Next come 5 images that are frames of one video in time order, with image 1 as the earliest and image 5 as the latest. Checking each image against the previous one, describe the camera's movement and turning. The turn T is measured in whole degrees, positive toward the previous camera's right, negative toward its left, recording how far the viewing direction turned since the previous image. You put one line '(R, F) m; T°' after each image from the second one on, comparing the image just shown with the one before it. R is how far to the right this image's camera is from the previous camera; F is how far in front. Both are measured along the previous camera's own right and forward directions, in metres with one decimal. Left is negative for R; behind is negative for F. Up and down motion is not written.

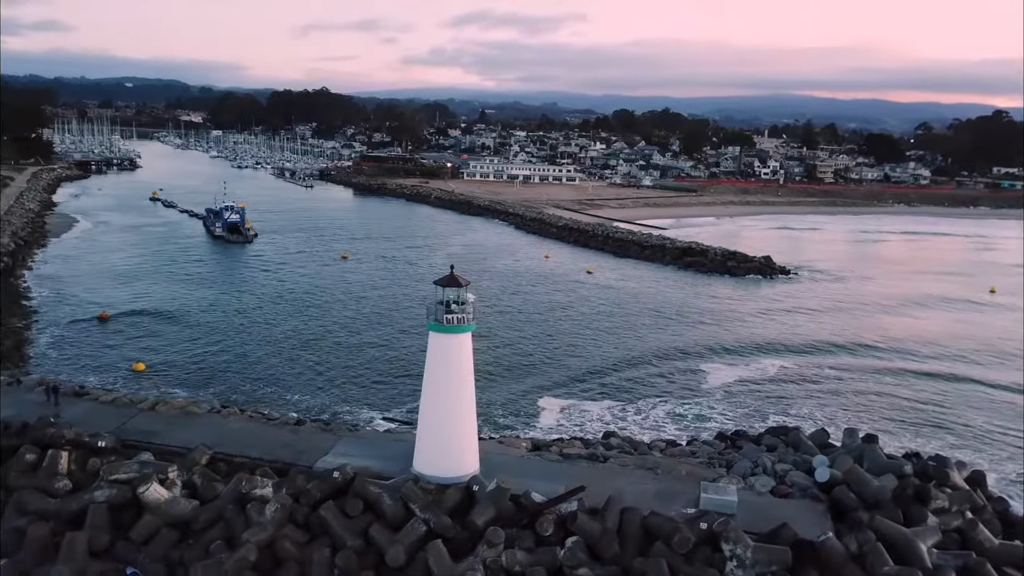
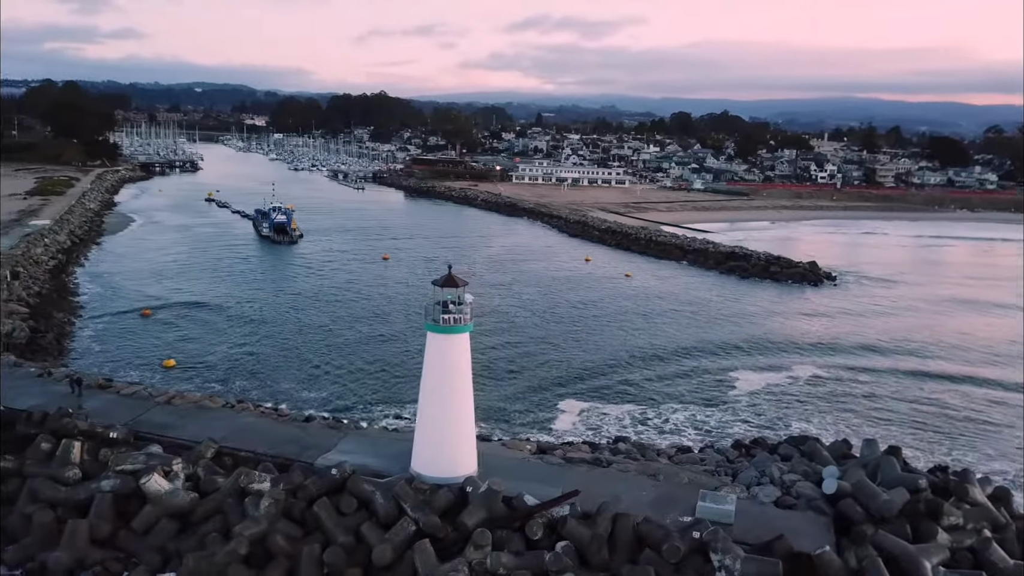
(+0.7, +0.1) m; -4°
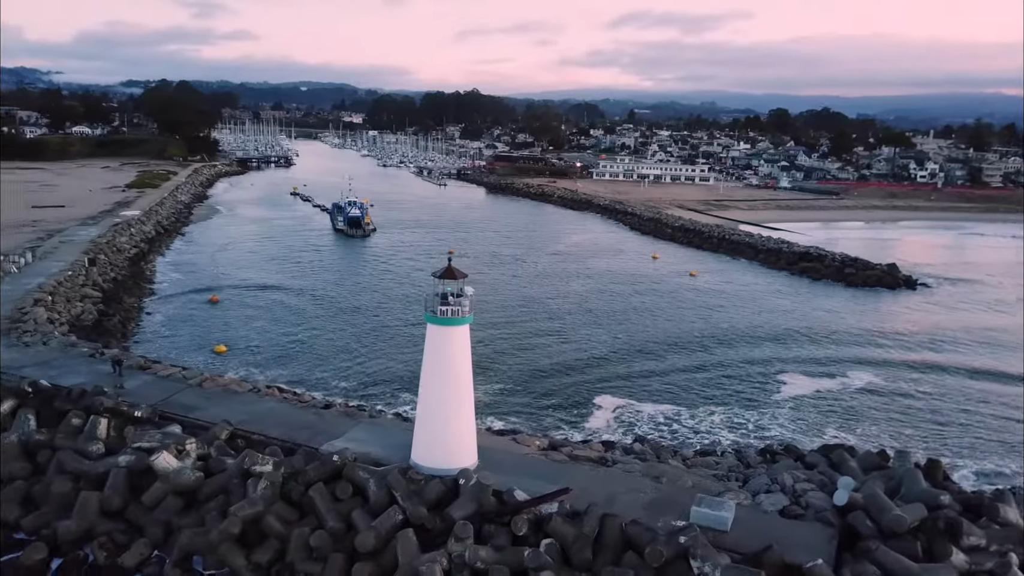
(+1.1, +0.2) m; -7°
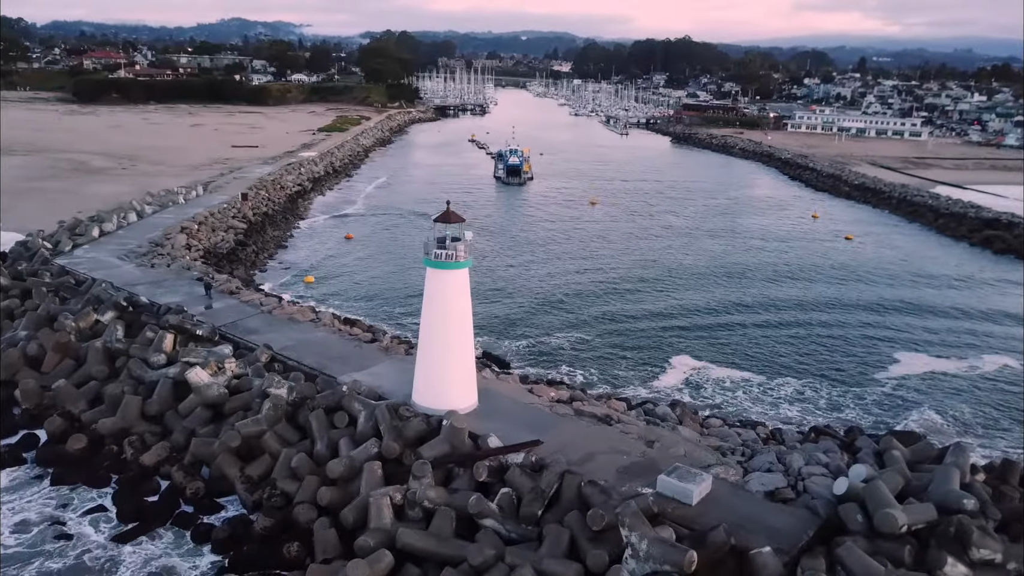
(+2.4, +0.5) m; -15°
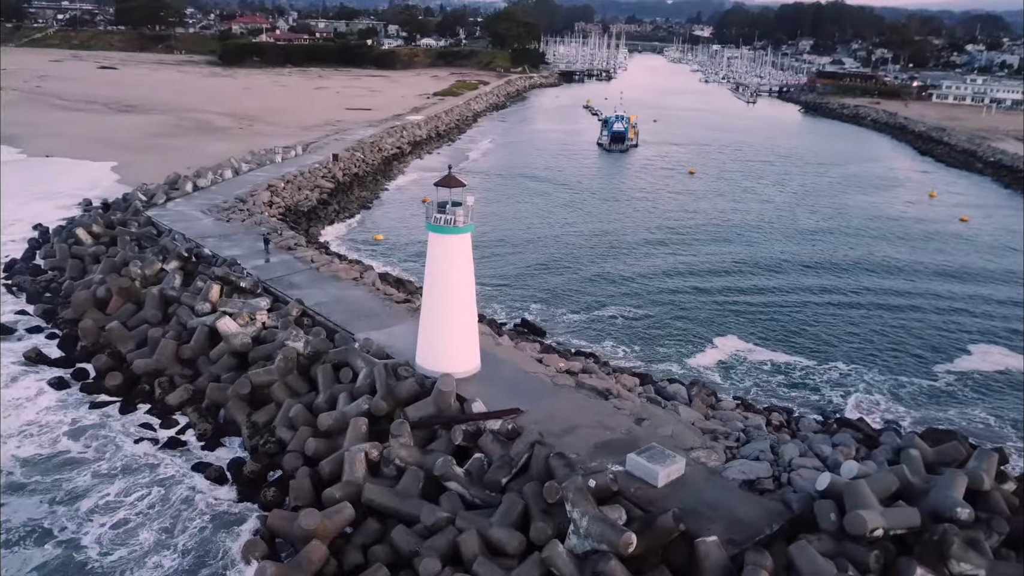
(+1.6, +0.2) m; -9°
